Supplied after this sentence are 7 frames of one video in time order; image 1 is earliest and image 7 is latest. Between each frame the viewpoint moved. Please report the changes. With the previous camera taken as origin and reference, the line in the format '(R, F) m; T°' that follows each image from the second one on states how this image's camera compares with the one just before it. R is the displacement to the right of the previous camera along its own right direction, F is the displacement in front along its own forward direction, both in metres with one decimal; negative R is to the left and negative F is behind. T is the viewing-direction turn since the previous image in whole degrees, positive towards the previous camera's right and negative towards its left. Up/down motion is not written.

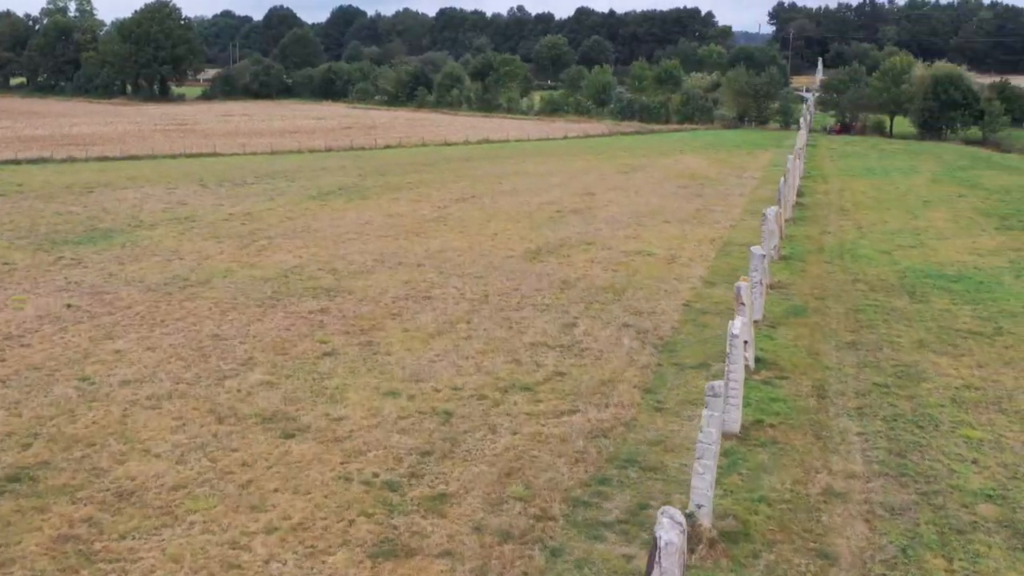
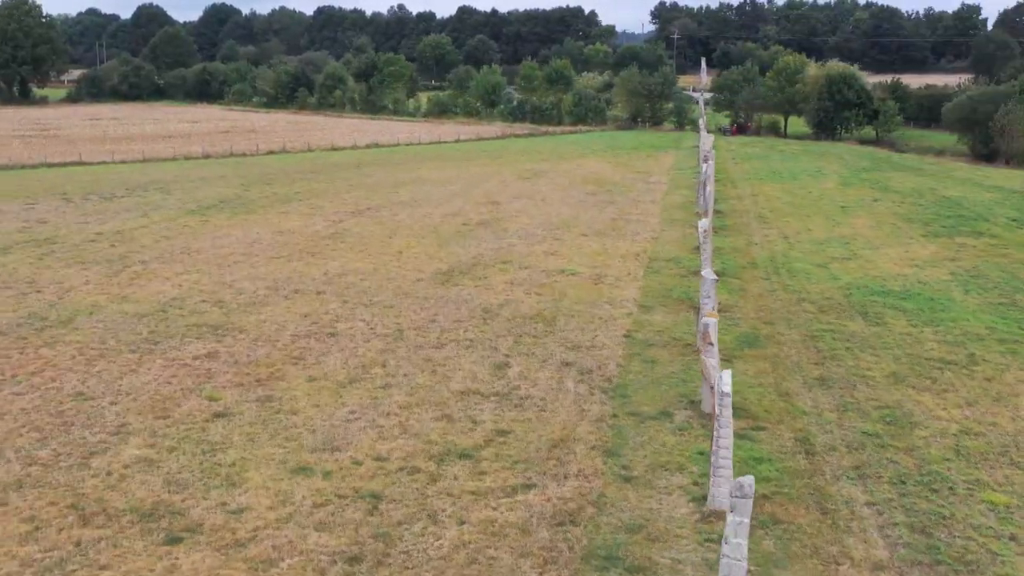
(-0.5, +2.4) m; +6°
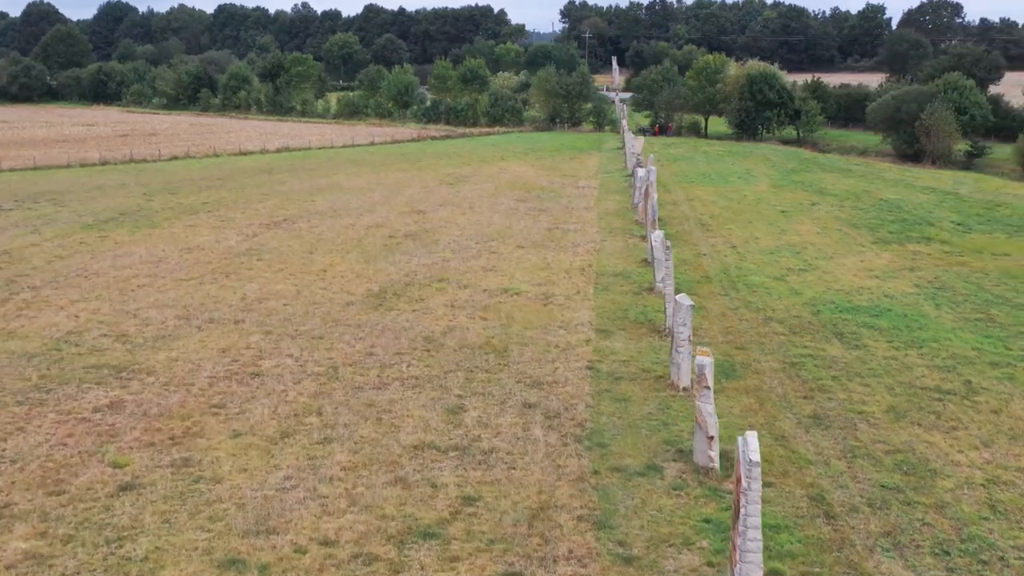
(-0.5, +2.0) m; +5°
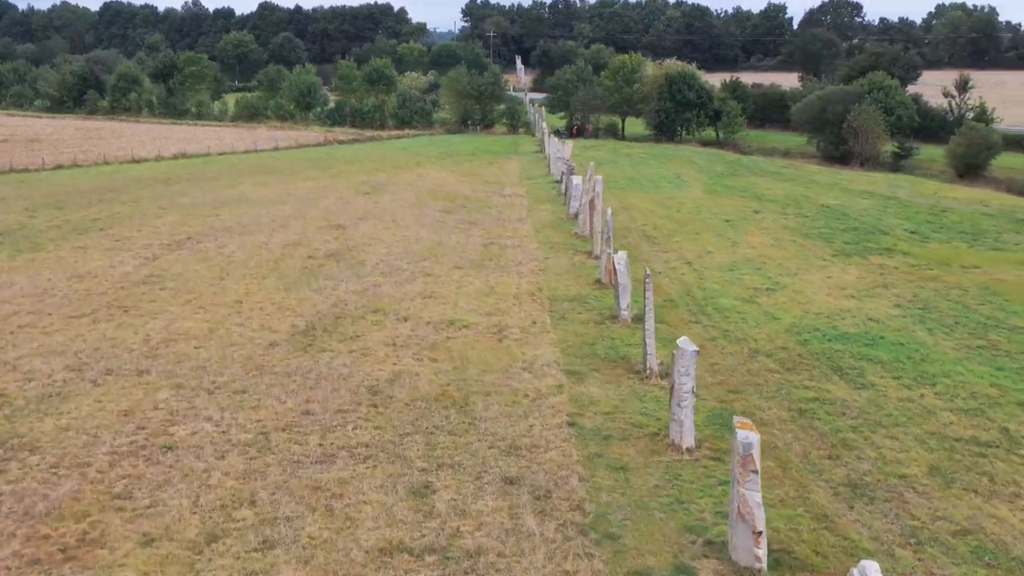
(-0.7, +2.5) m; +5°
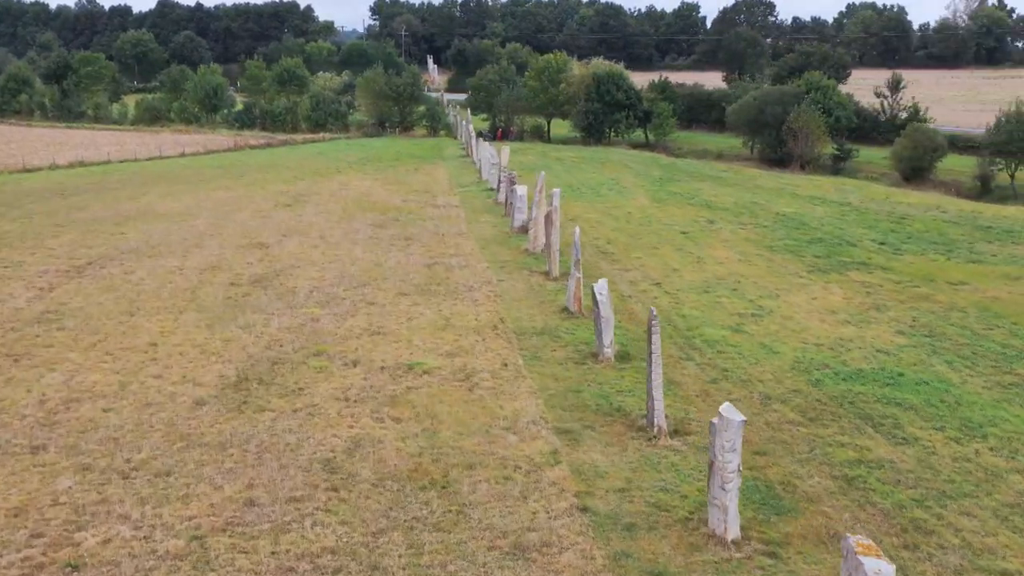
(-0.8, +2.5) m; +5°
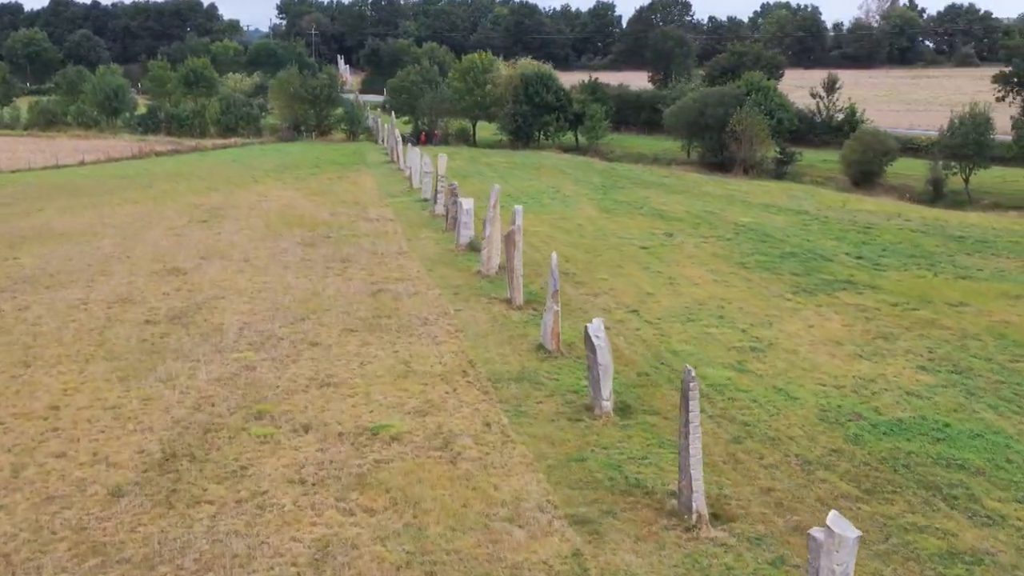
(-0.8, +2.6) m; +5°
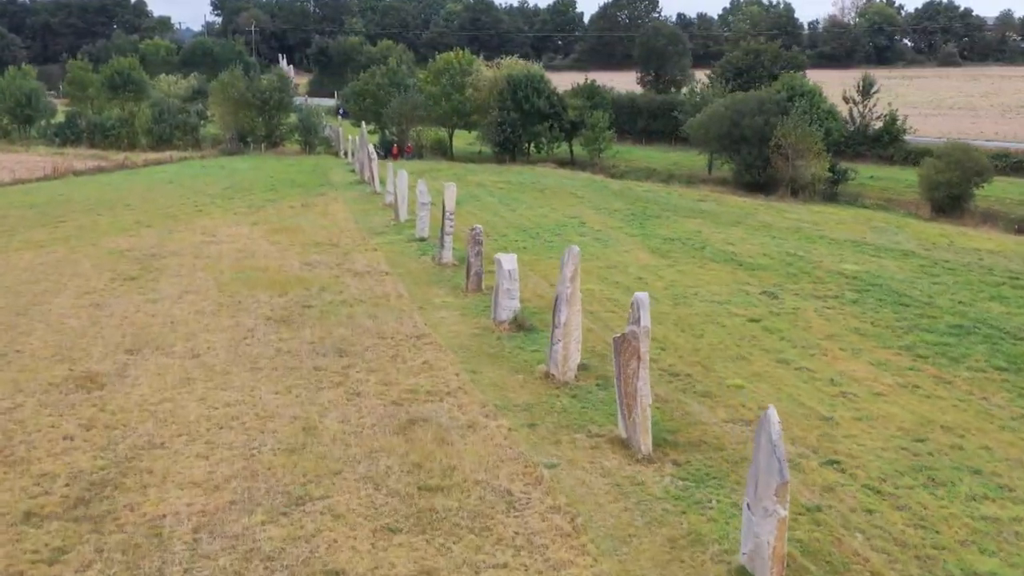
(-1.9, +7.4) m; +3°
